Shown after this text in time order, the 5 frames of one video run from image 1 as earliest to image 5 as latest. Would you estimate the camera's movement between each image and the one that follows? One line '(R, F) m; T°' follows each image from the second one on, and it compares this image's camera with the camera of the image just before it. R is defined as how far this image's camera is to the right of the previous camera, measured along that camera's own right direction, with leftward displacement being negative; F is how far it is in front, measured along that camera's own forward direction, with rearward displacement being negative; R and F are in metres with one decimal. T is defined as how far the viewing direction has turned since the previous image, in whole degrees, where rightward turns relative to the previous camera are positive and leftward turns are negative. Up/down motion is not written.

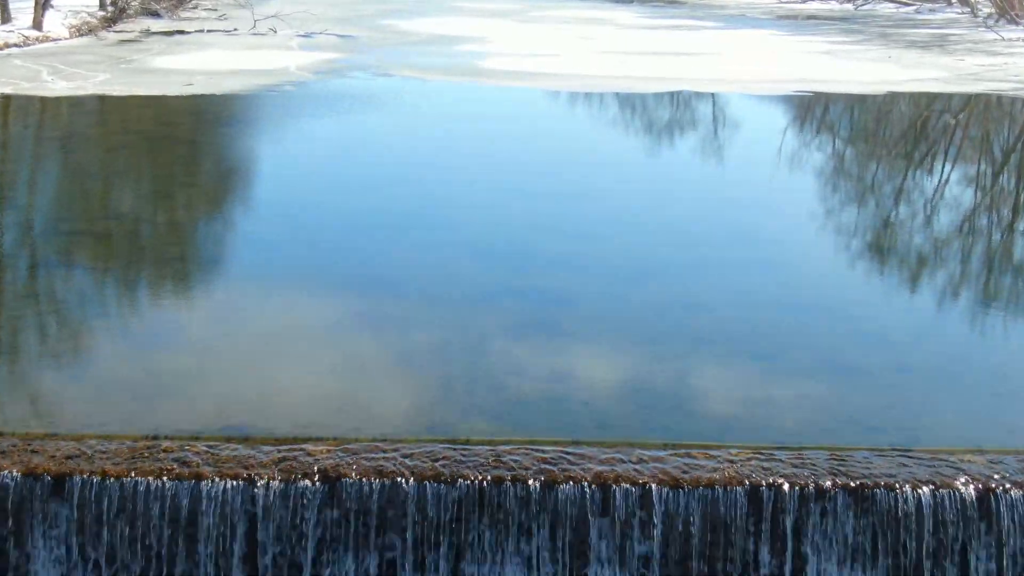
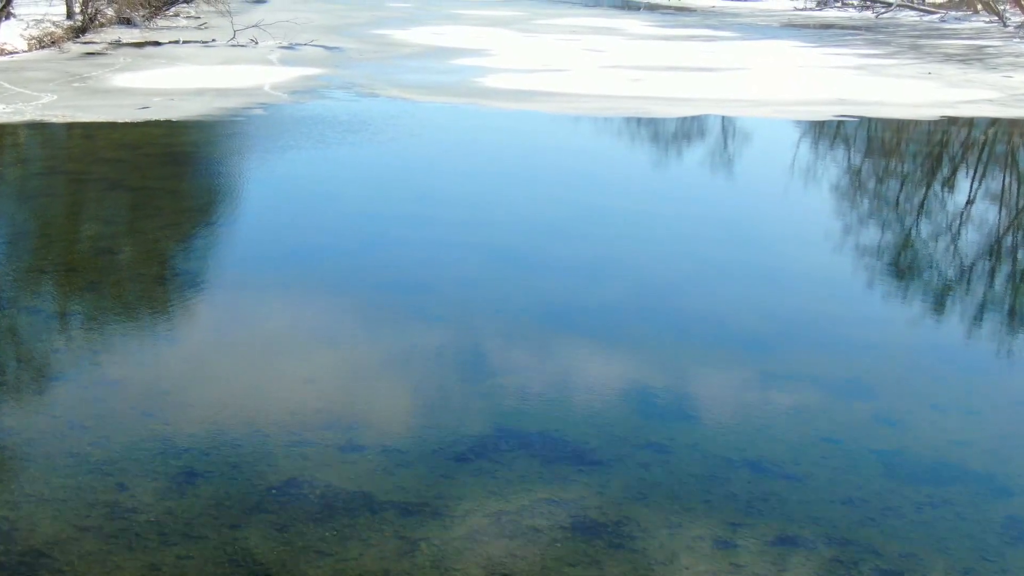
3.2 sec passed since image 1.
(0.0, +1.3) m; 0°
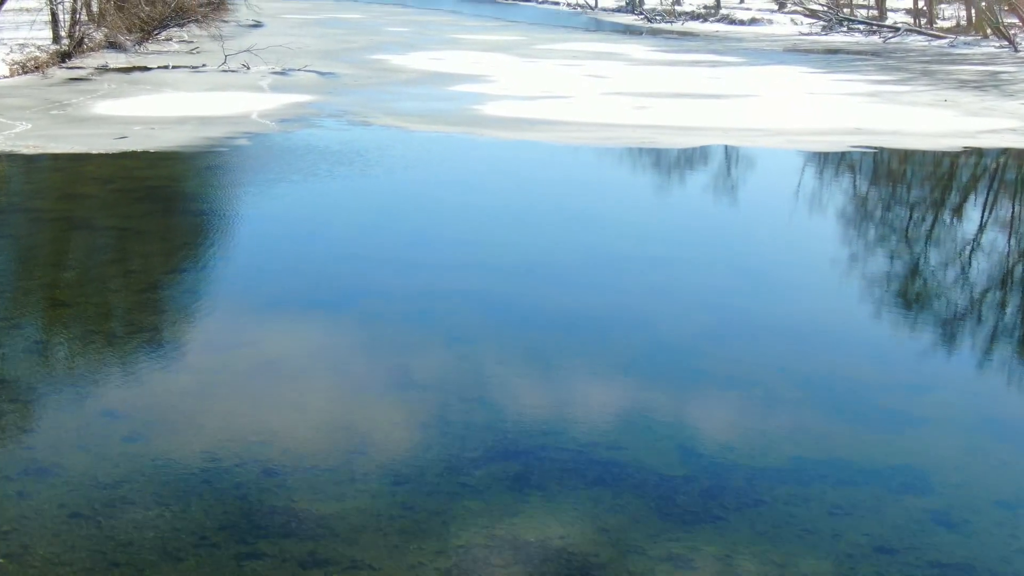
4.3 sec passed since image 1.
(0.0, +0.5) m; 0°
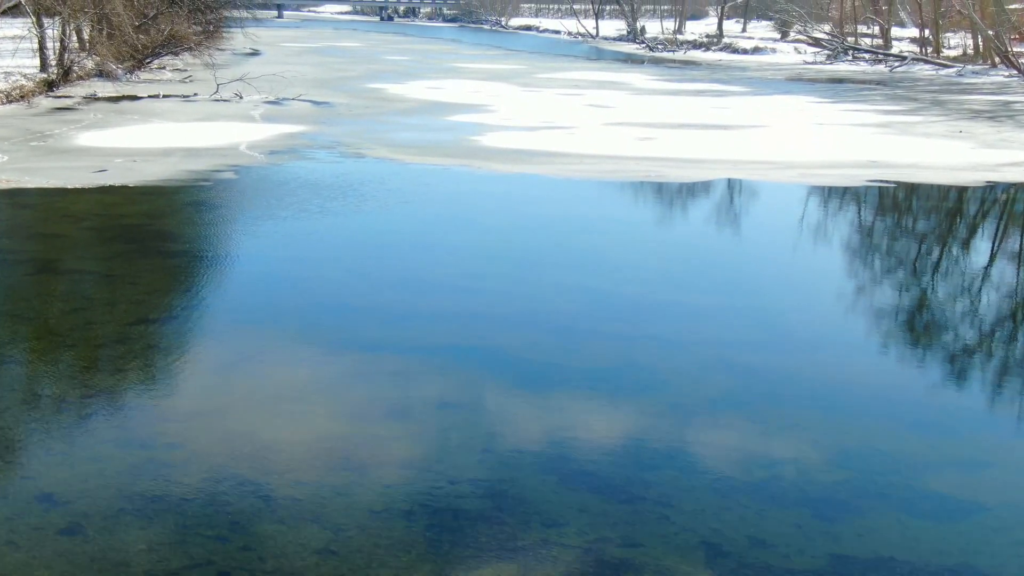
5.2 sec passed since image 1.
(0.0, +0.4) m; 0°
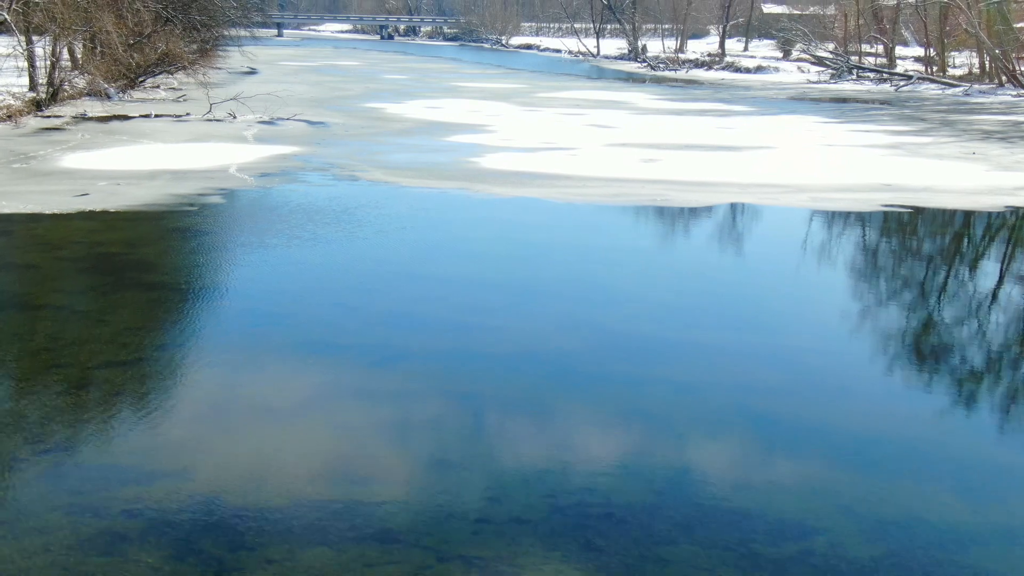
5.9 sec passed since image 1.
(0.0, +0.3) m; 0°
